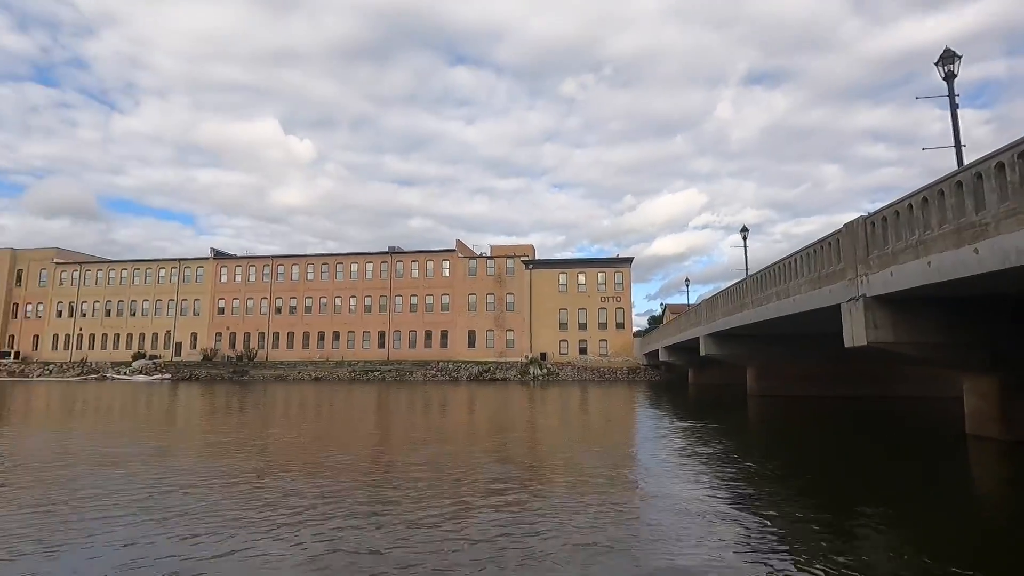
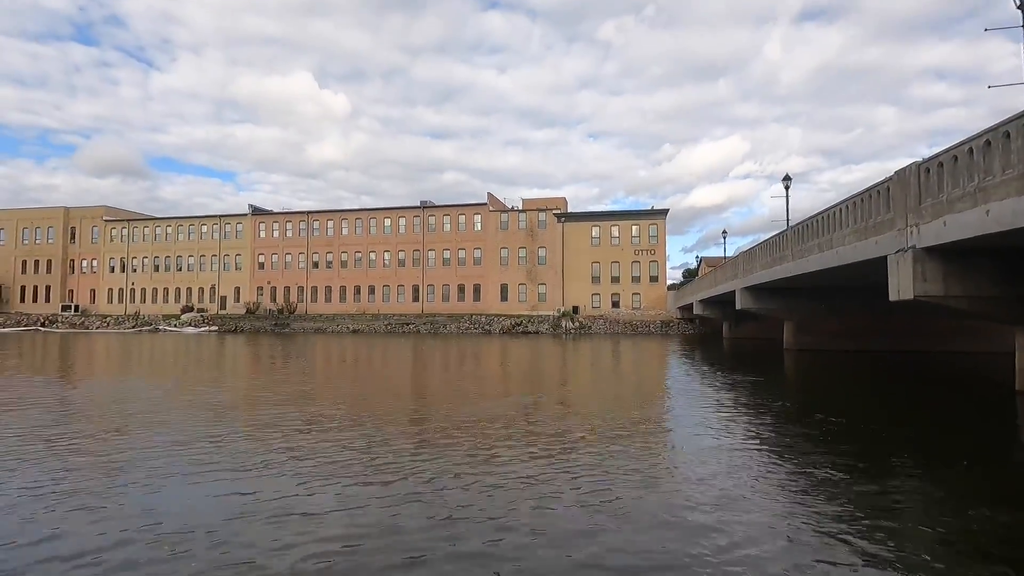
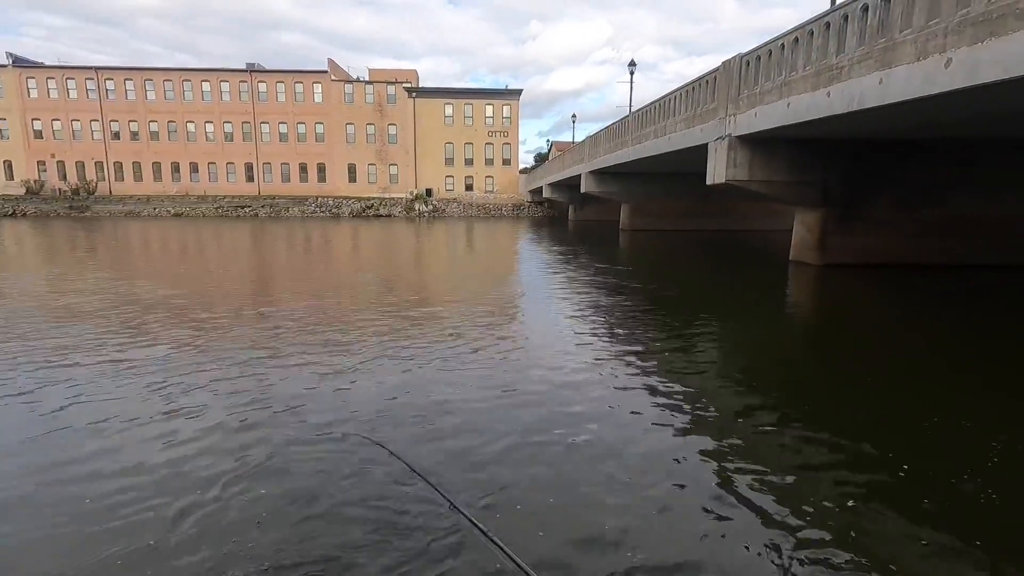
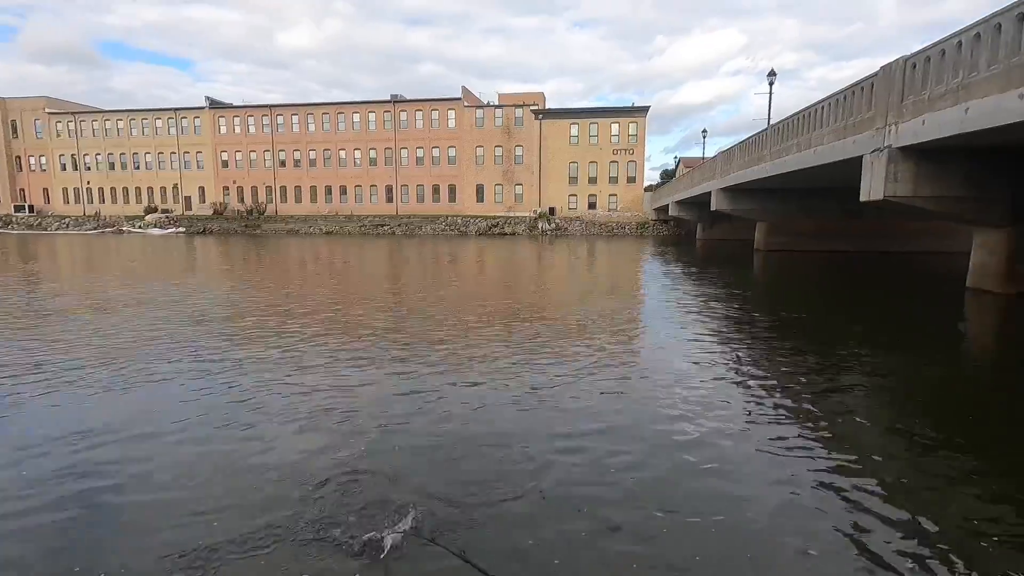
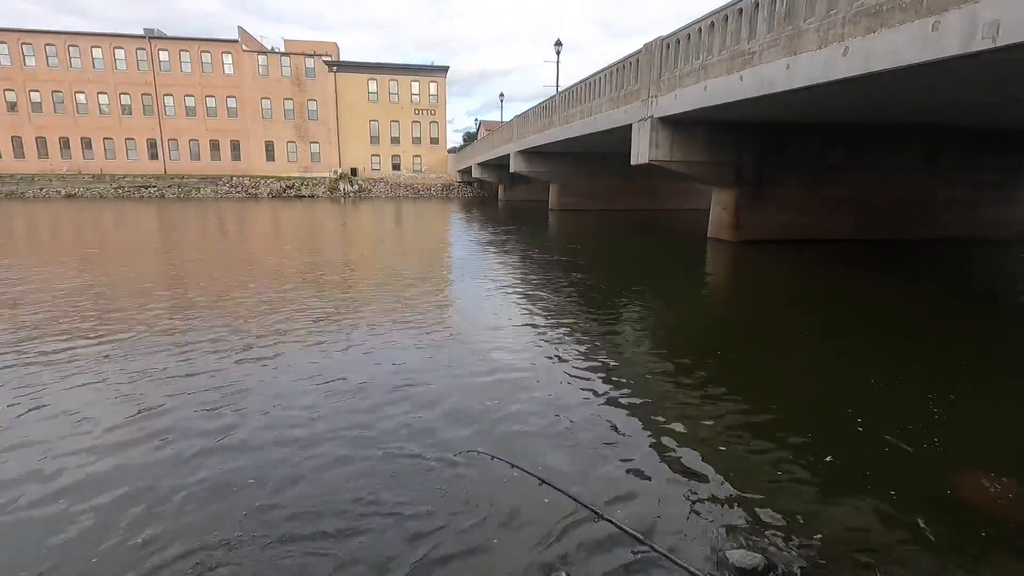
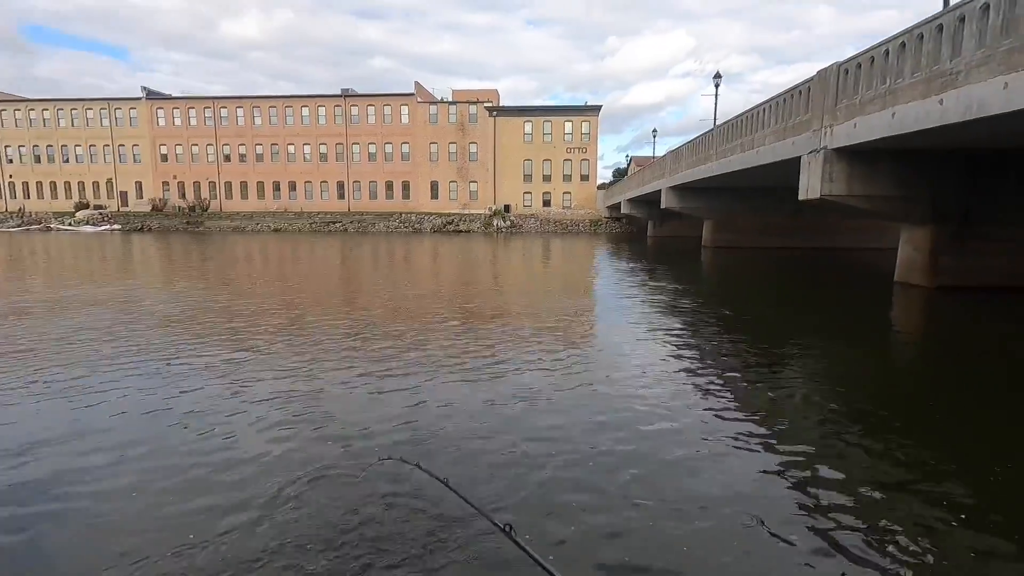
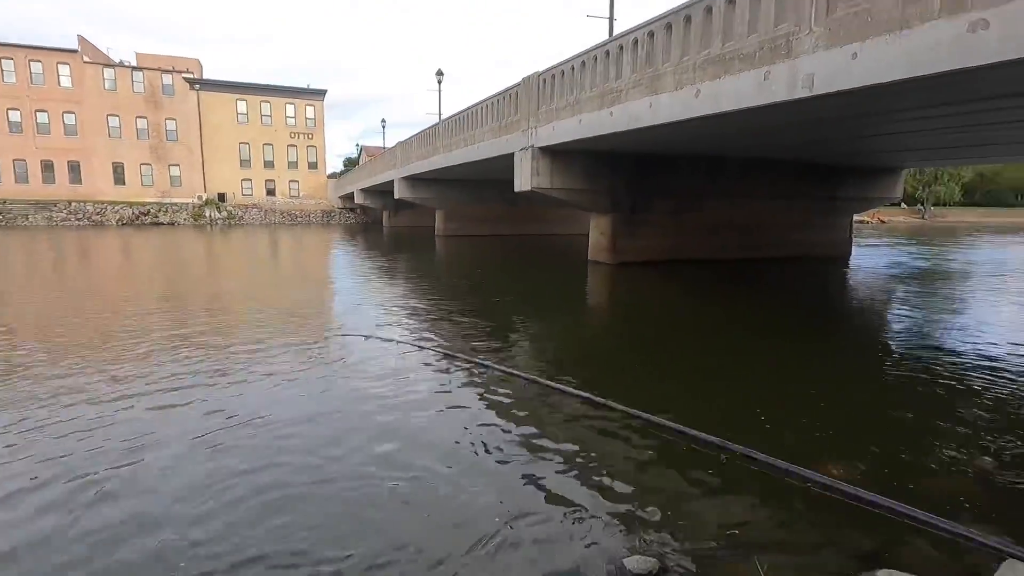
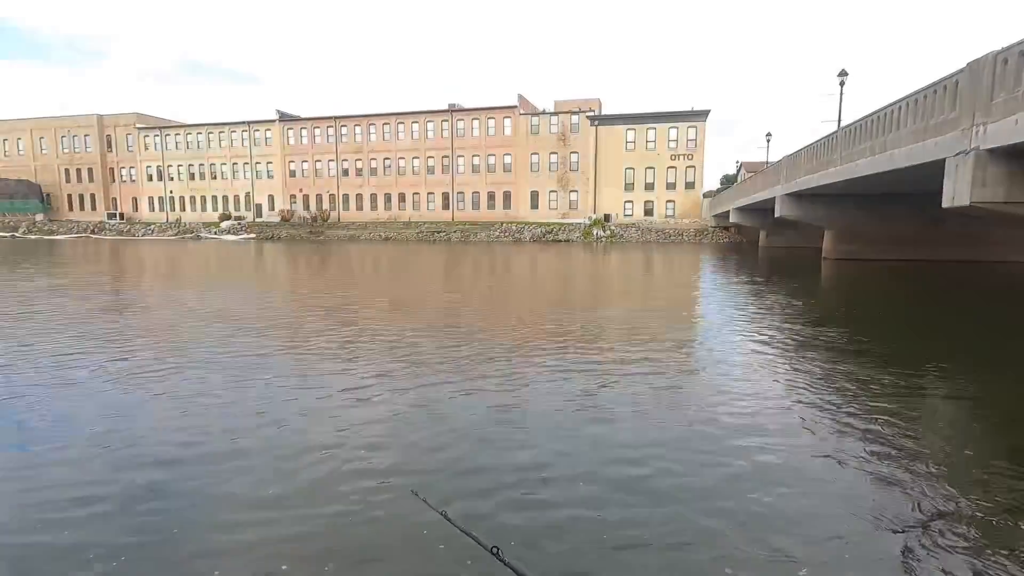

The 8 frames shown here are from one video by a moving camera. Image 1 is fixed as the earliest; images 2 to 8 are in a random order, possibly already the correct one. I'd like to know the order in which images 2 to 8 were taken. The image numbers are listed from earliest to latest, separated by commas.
2, 8, 4, 6, 3, 5, 7
